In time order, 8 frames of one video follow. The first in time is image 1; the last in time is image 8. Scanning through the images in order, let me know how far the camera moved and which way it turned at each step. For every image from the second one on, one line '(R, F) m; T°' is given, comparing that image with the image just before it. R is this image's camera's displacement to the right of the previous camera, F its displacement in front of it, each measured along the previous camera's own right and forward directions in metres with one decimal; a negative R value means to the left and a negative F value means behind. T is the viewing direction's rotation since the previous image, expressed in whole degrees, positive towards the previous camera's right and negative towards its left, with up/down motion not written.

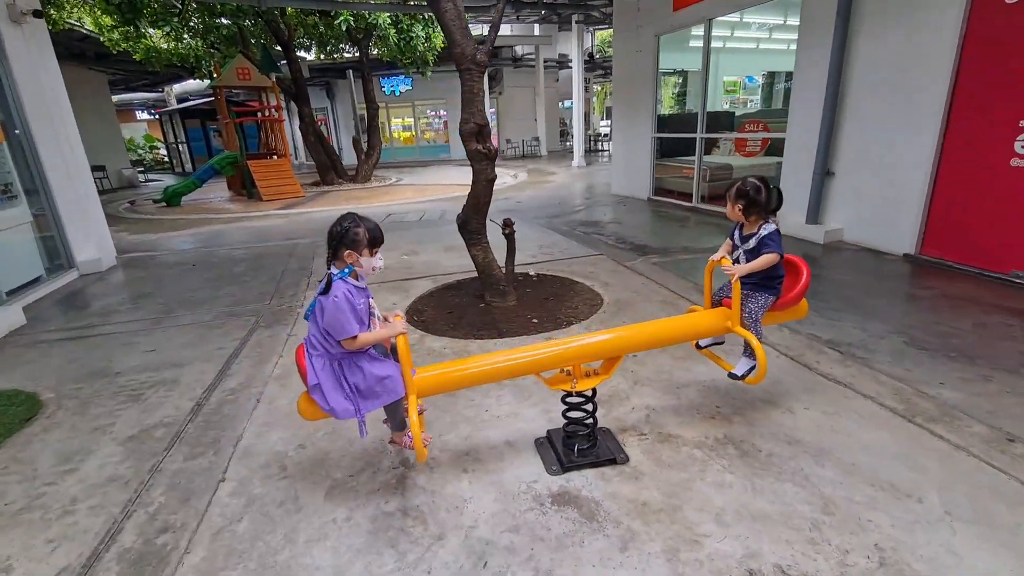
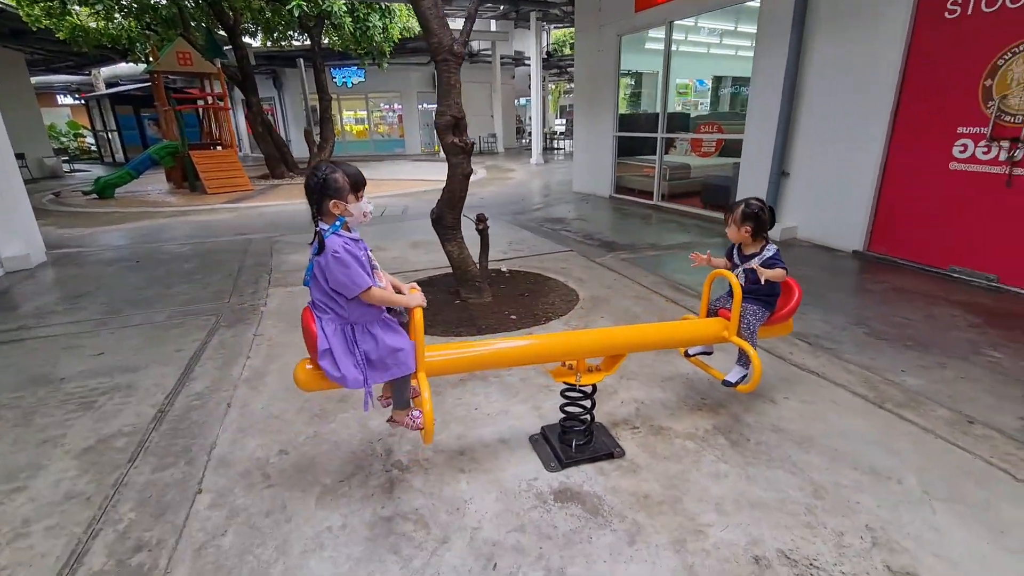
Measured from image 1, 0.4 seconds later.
(-0.2, 0.0) m; +5°
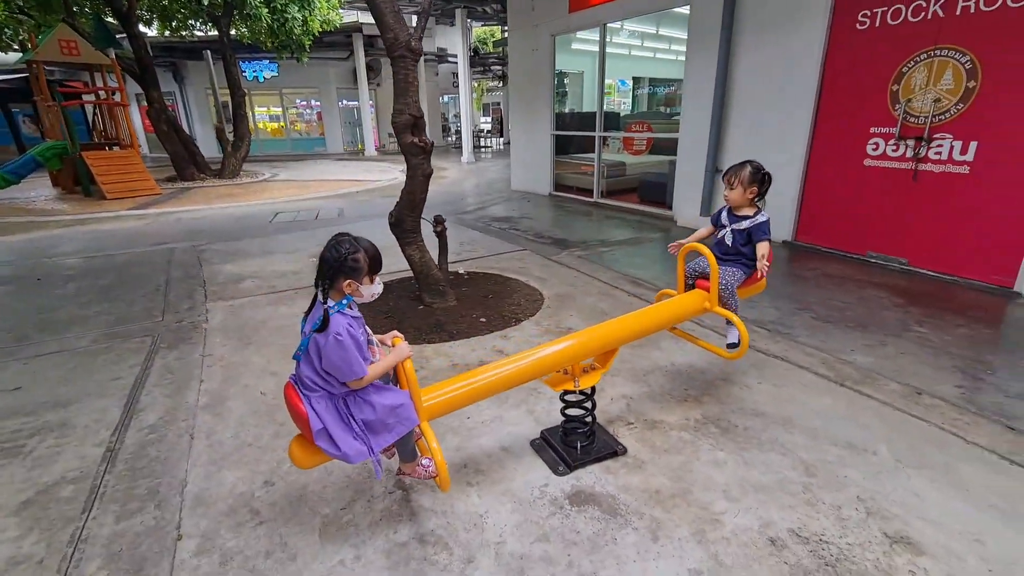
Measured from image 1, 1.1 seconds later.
(-0.3, +0.1) m; +8°
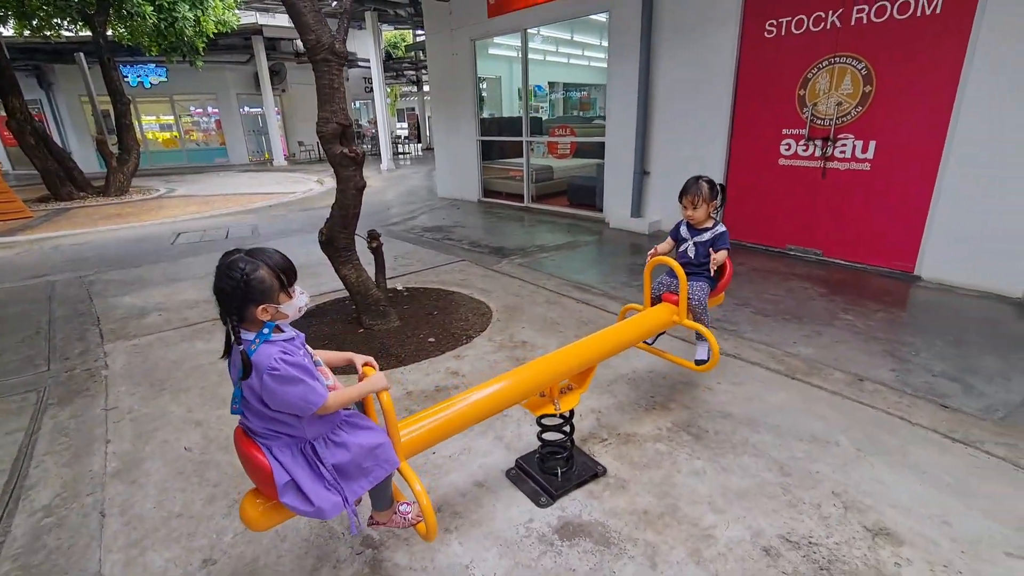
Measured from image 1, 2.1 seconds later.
(-0.1, +0.1) m; +9°
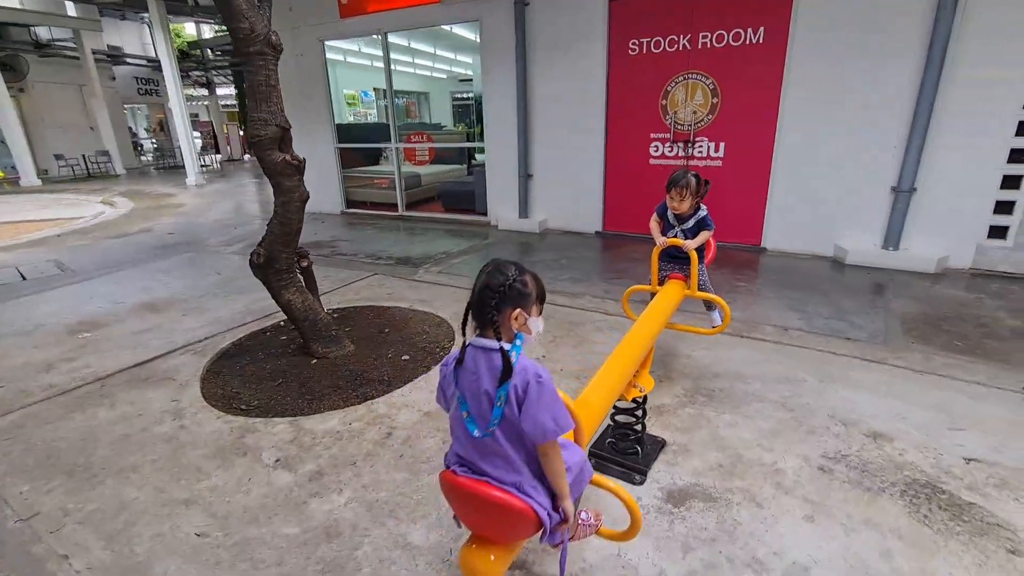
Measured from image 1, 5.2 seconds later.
(-0.9, +0.2) m; +20°
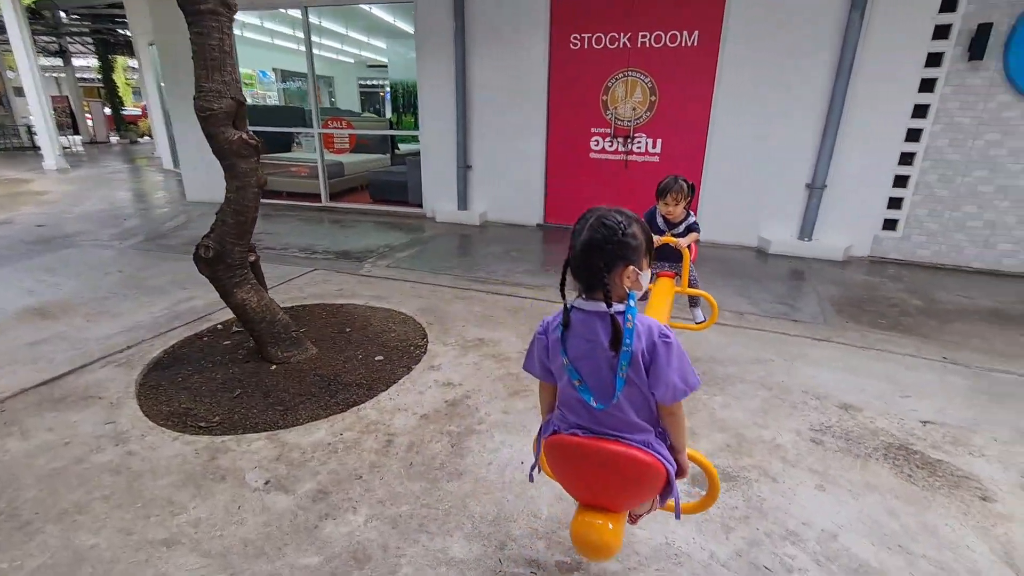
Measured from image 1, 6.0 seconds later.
(-0.4, +0.1) m; +11°
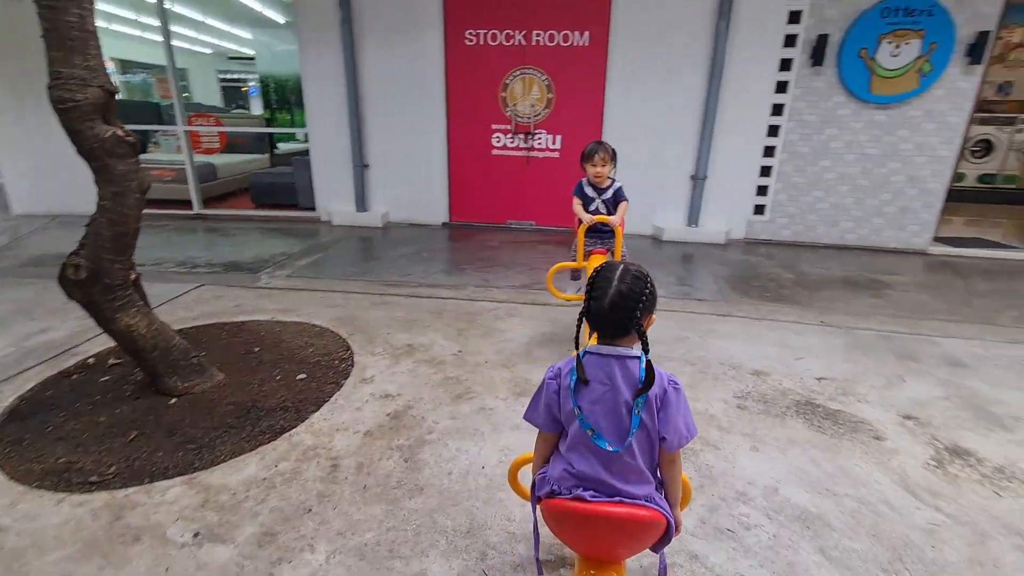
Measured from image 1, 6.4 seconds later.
(-0.2, +0.1) m; +12°
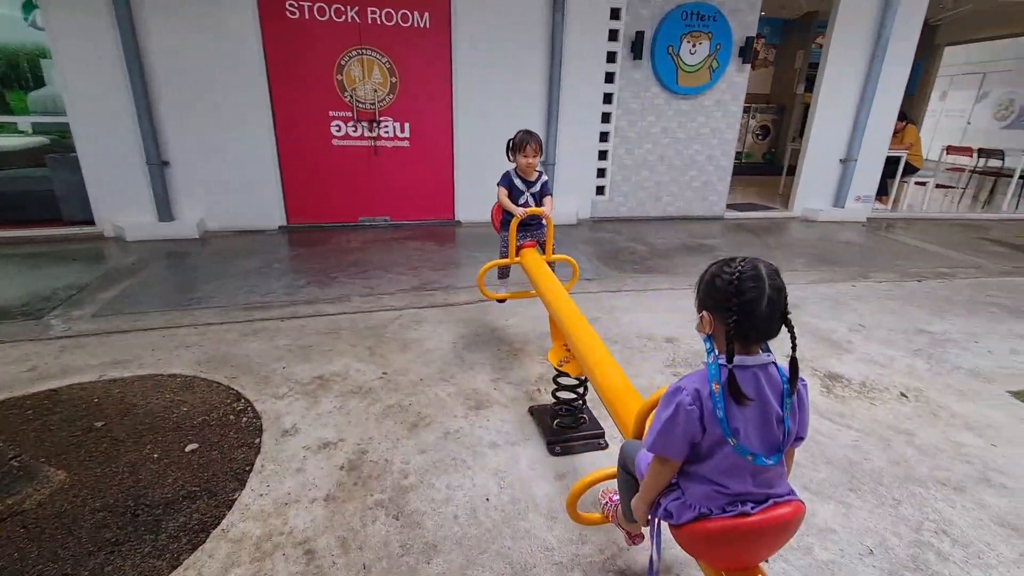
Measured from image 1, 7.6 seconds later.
(-0.5, +0.3) m; +21°
